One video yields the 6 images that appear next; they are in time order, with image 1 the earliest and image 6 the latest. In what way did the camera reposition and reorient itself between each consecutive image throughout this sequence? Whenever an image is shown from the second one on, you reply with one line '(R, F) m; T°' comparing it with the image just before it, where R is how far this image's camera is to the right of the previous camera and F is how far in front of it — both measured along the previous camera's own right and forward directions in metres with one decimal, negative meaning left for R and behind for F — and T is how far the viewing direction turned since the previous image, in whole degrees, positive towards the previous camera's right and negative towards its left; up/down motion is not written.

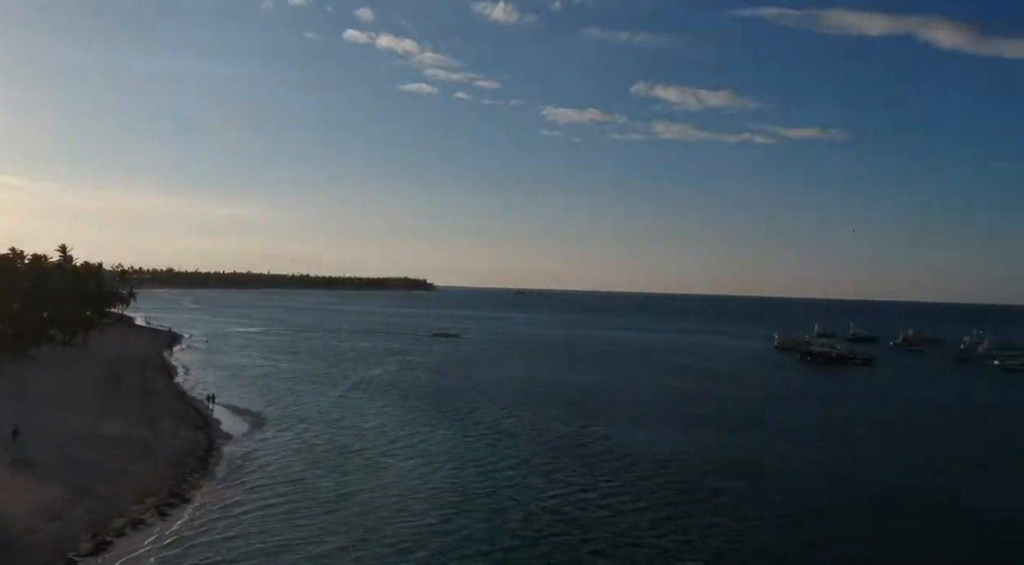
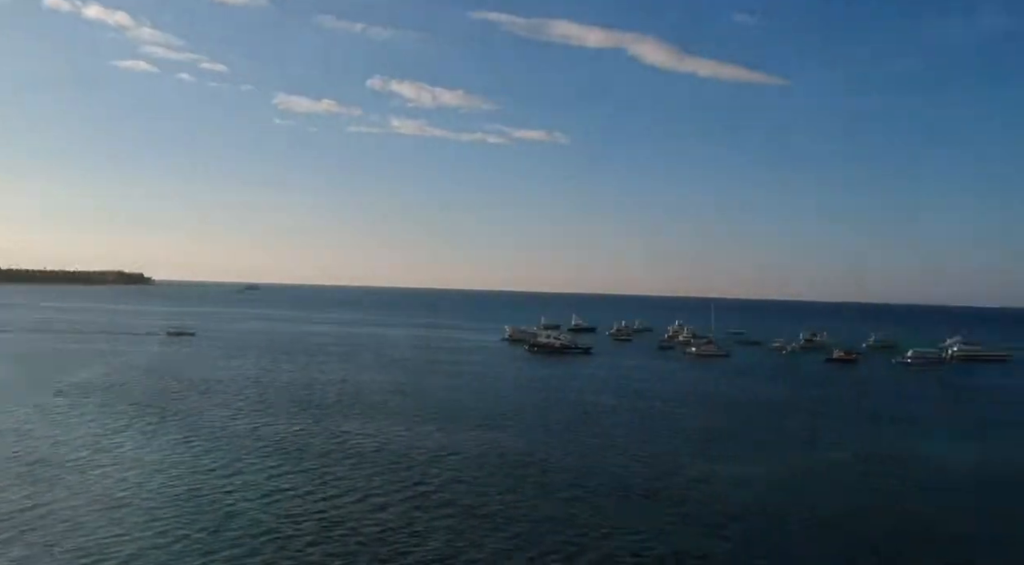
(+0.6, -0.4) m; +16°
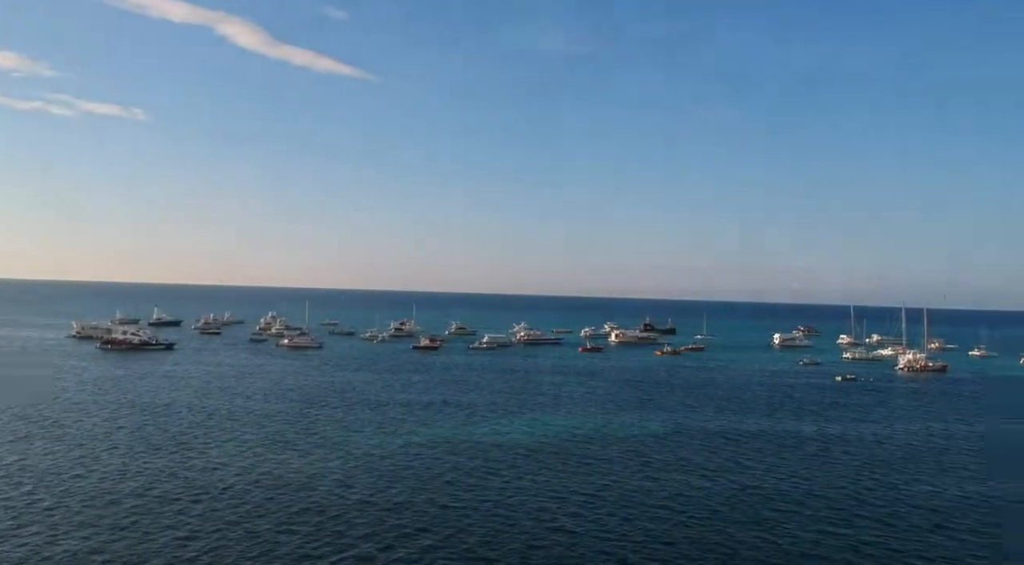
(+1.4, -0.4) m; +24°
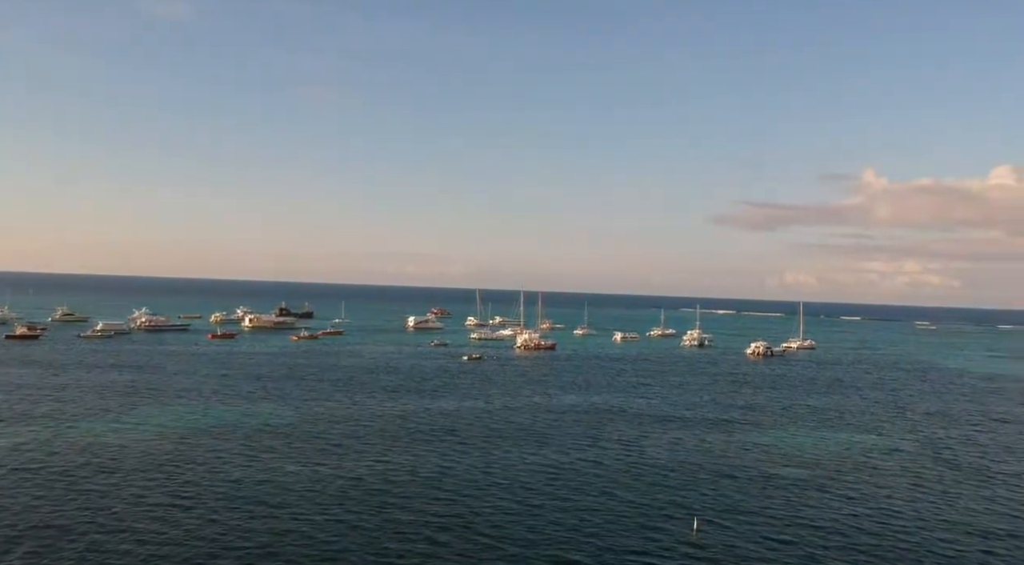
(+2.1, +1.0) m; +22°
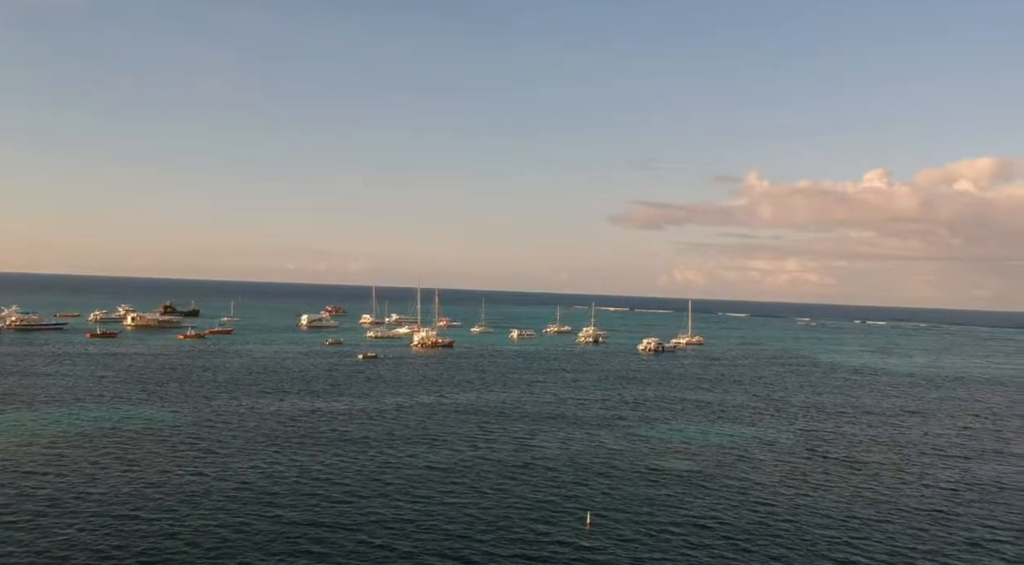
(+0.4, +0.2) m; +6°
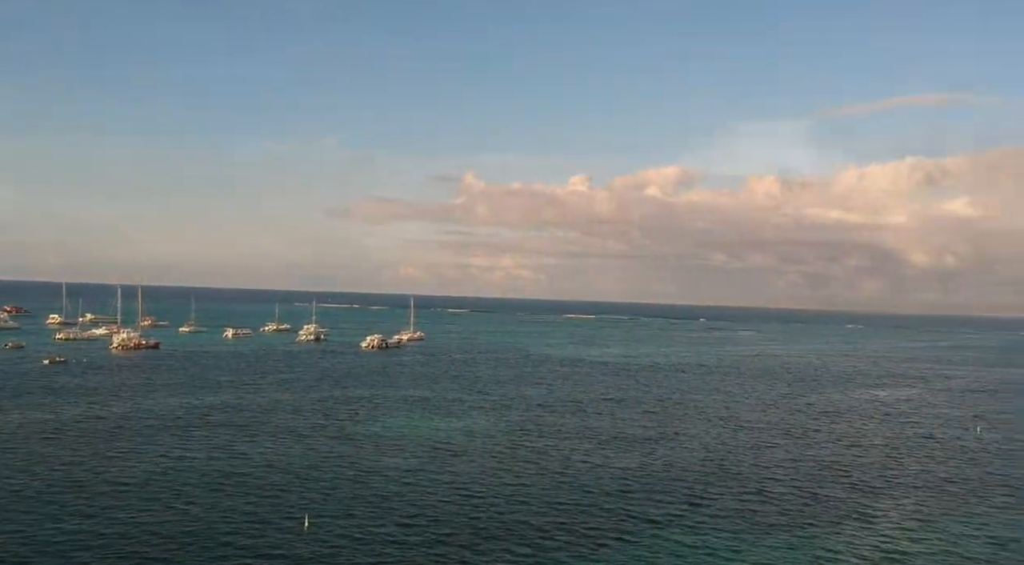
(+0.7, +0.1) m; +17°
